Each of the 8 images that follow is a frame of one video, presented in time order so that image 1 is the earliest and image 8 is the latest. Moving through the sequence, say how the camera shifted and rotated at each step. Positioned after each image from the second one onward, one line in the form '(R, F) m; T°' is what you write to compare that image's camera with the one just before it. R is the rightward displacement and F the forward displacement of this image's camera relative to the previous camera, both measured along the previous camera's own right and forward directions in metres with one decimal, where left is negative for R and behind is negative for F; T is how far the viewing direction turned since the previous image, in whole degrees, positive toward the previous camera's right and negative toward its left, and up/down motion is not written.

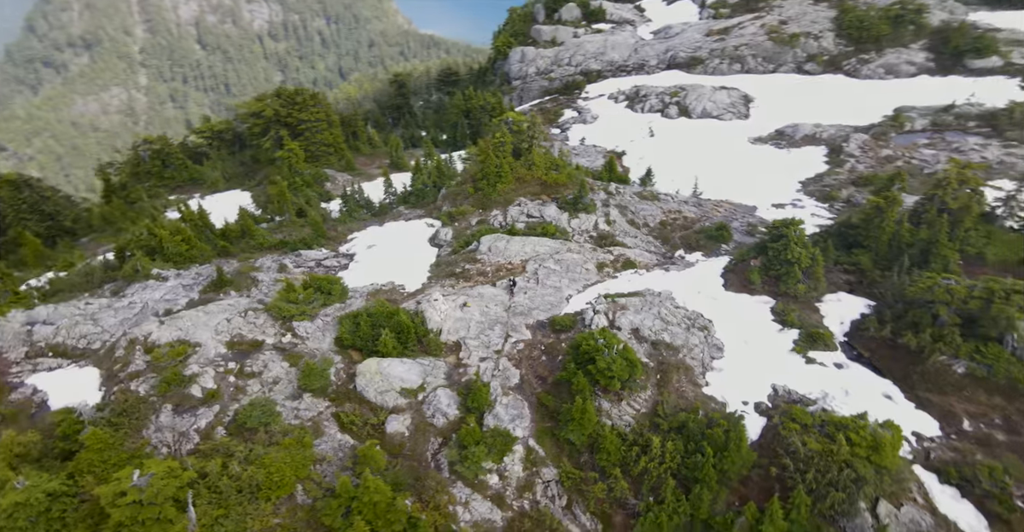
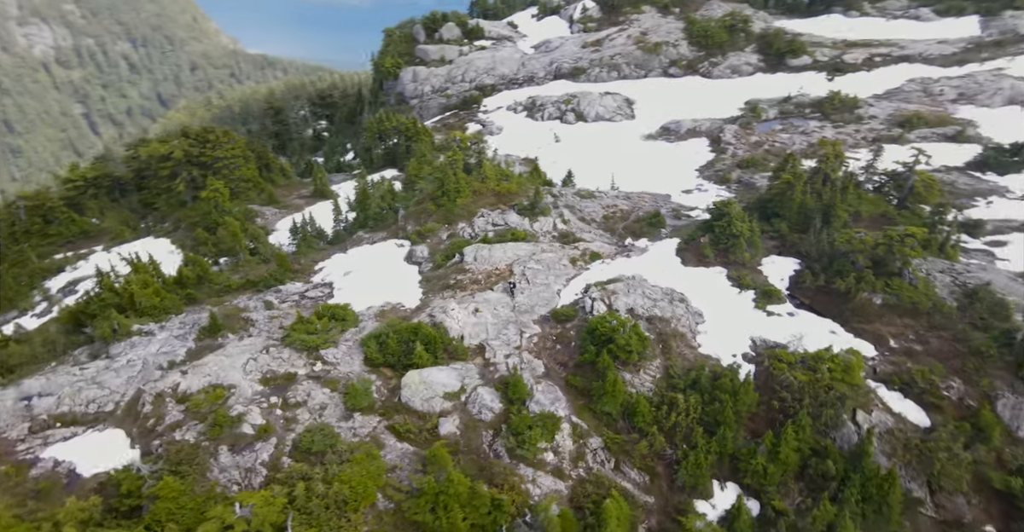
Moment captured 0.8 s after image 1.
(-4.9, -1.7) m; +12°
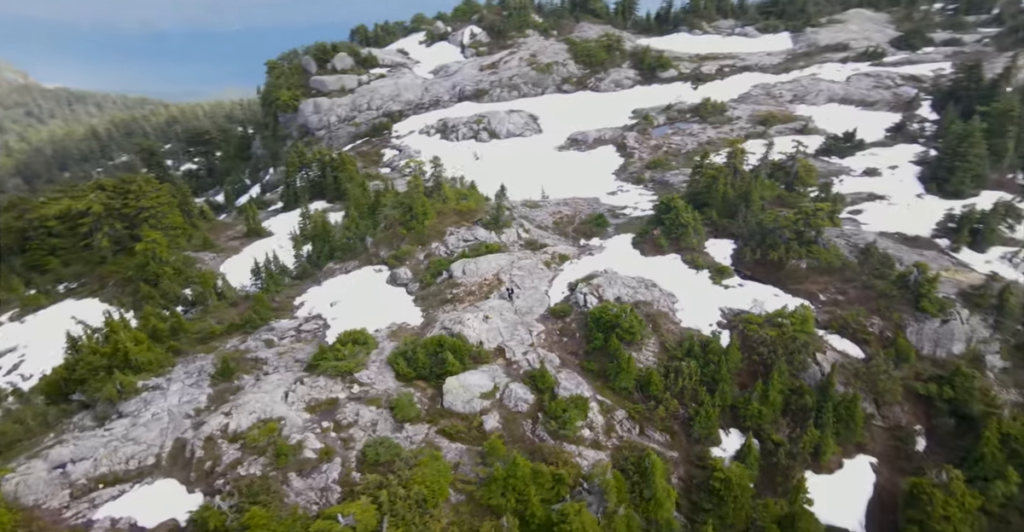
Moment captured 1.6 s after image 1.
(-5.0, -2.0) m; +11°
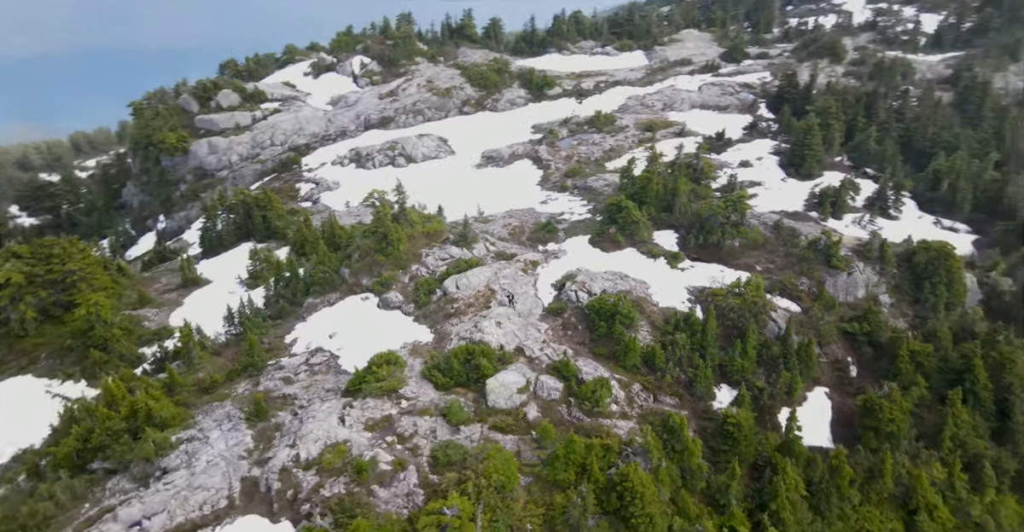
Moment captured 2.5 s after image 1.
(-5.9, -2.1) m; +12°
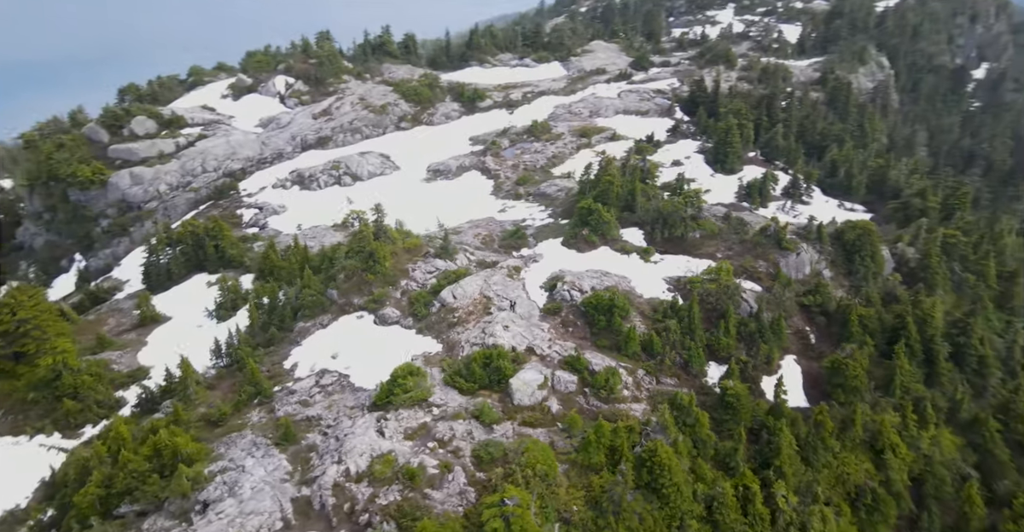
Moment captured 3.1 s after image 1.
(-4.2, -1.3) m; +8°
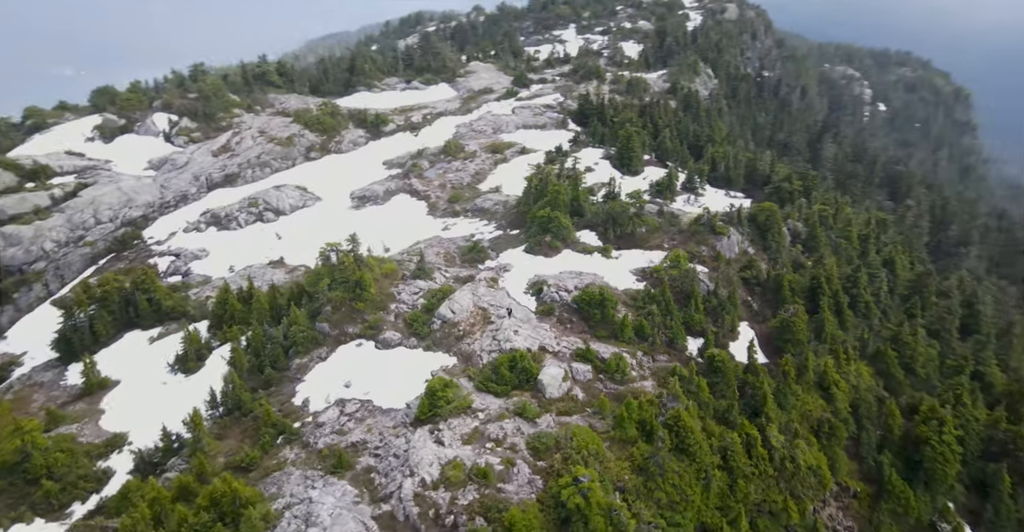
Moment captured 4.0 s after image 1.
(-6.6, -1.7) m; +12°
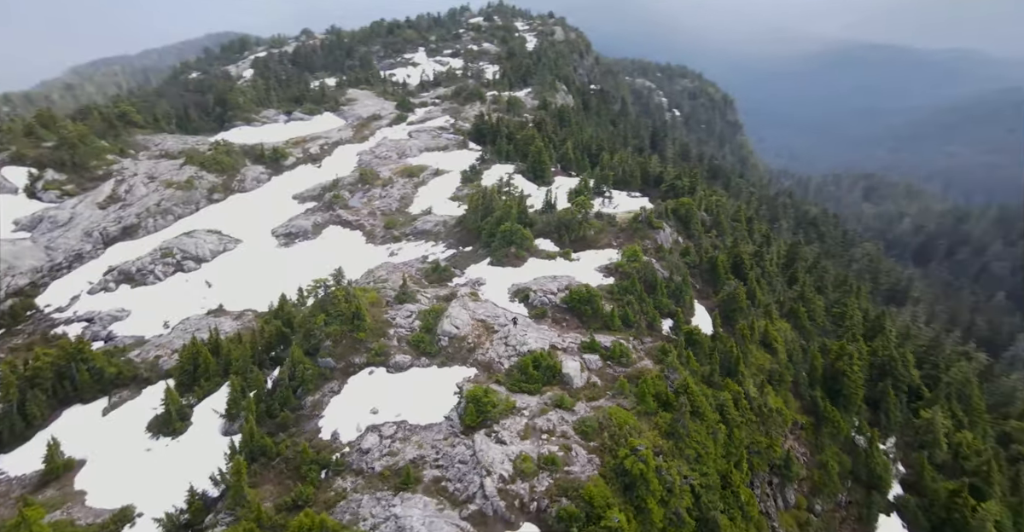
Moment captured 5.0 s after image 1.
(-7.7, -1.9) m; +13°
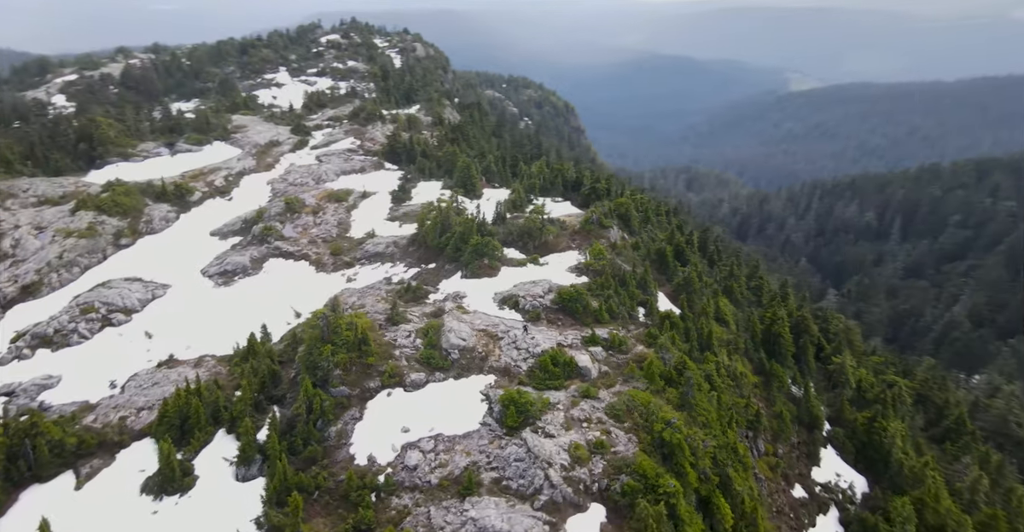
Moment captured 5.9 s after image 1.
(-7.4, -1.4) m; +12°
